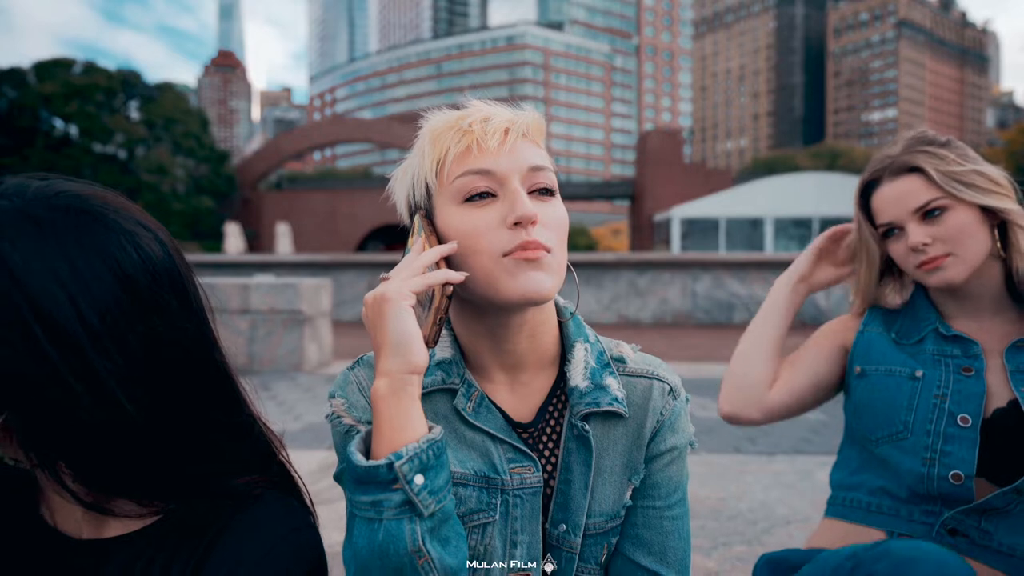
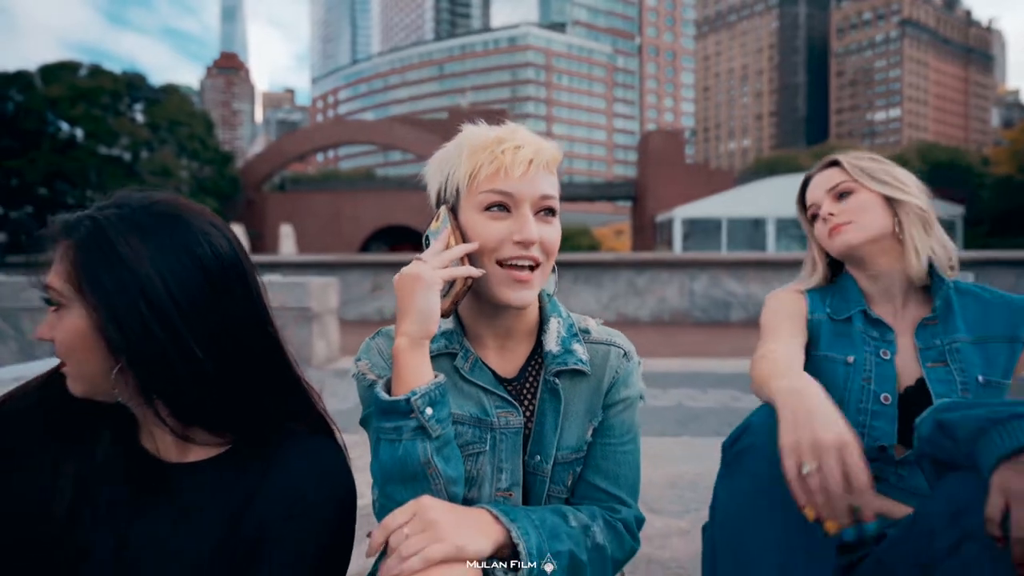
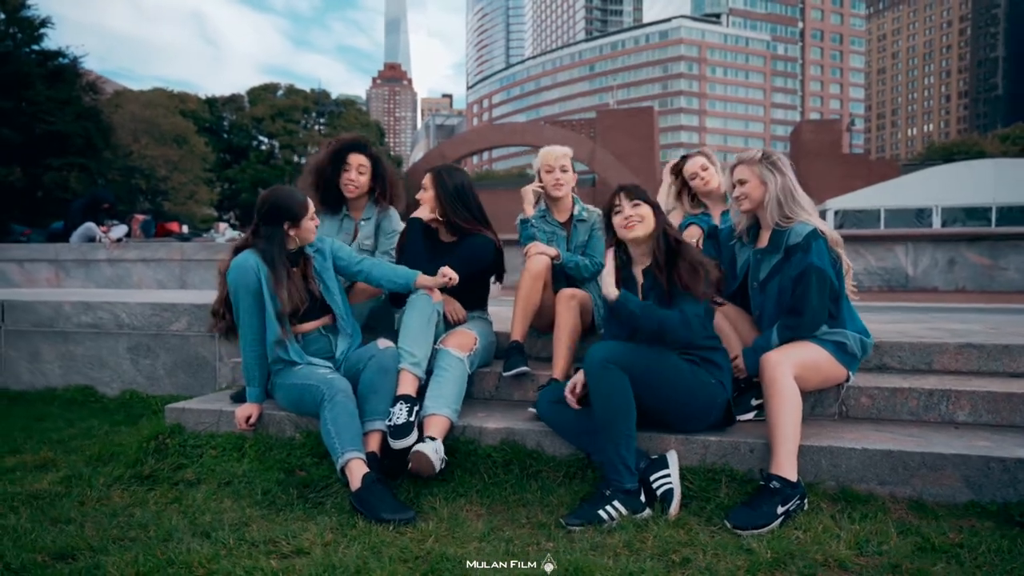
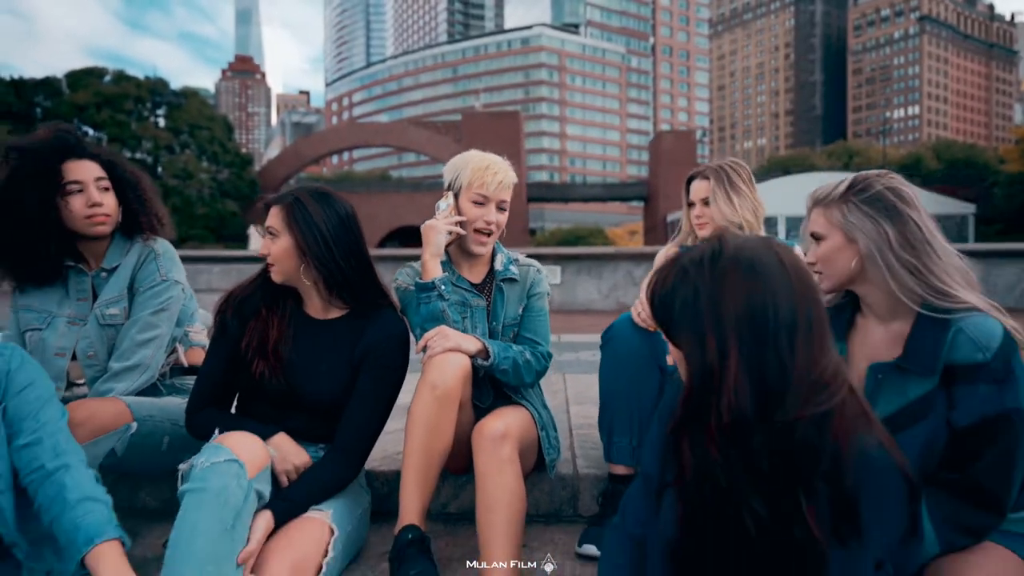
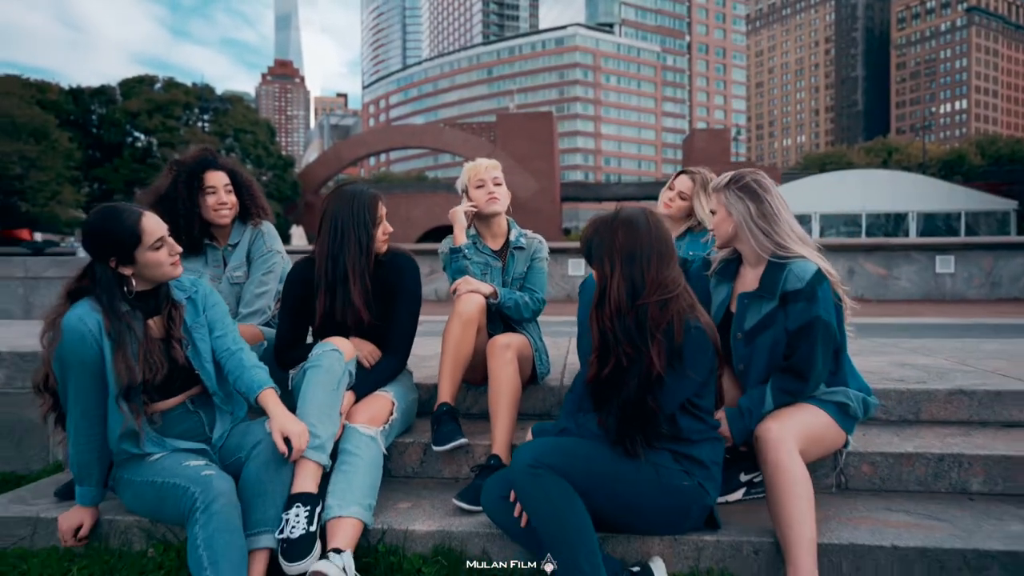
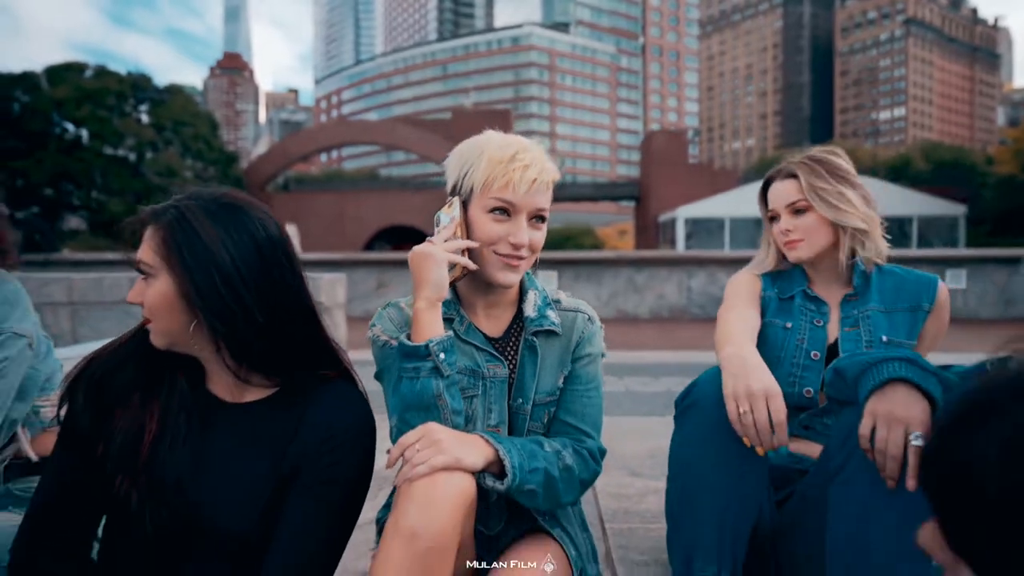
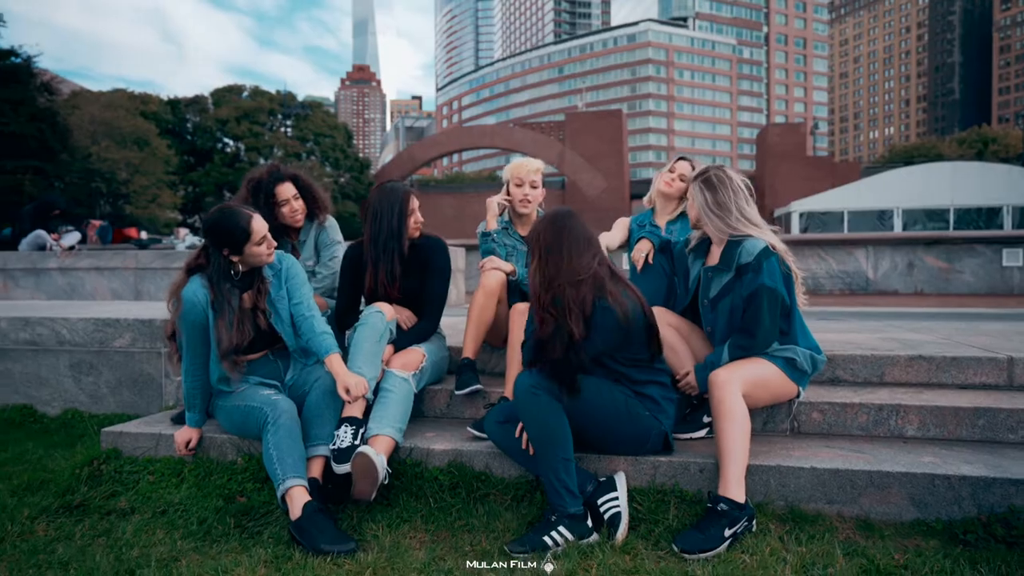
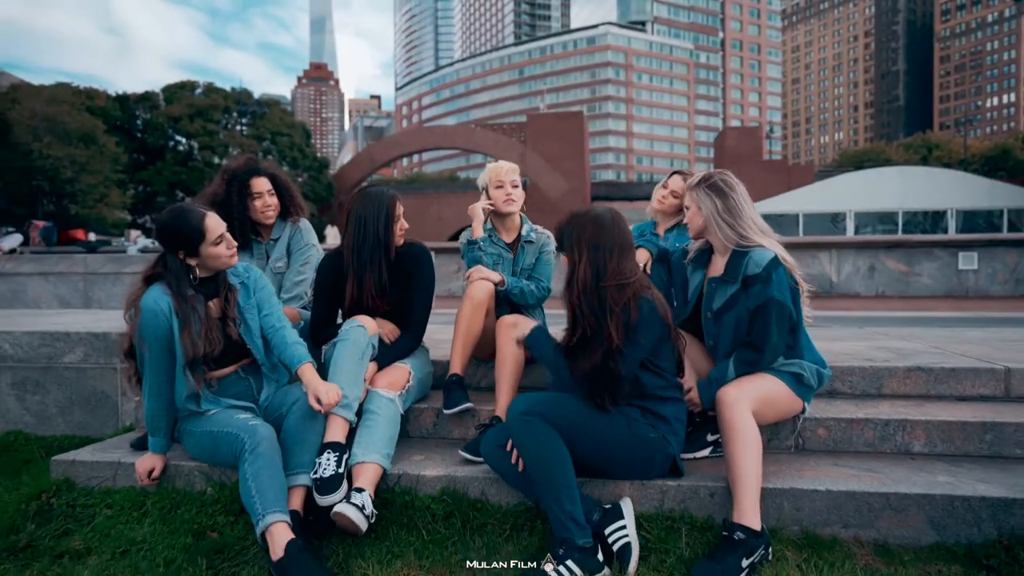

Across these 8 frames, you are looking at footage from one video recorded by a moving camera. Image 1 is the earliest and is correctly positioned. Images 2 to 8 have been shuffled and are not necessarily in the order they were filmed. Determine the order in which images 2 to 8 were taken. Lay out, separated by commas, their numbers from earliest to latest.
2, 6, 4, 5, 8, 7, 3
